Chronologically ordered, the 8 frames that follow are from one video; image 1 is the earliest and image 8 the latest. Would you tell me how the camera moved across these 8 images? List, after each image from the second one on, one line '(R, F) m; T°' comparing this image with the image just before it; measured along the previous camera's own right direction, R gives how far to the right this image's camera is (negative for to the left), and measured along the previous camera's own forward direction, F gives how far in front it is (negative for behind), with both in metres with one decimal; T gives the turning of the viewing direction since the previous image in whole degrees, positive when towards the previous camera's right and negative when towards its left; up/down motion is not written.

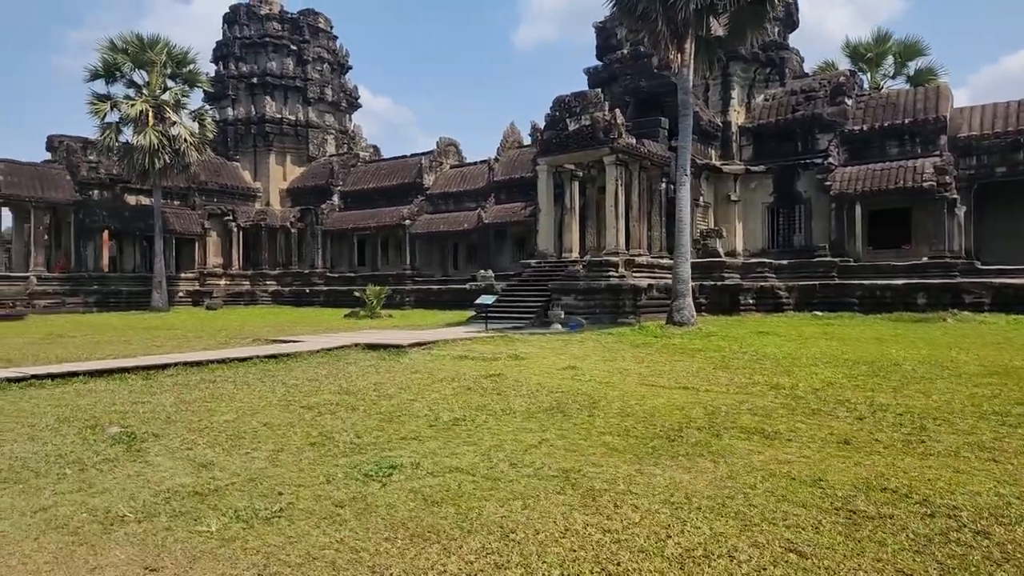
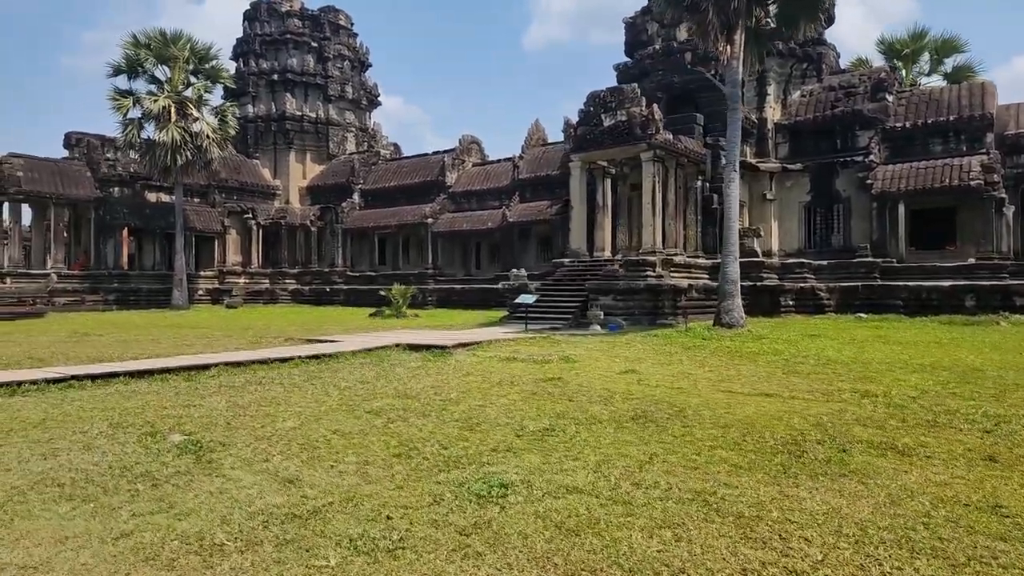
(-0.7, +0.5) m; -1°
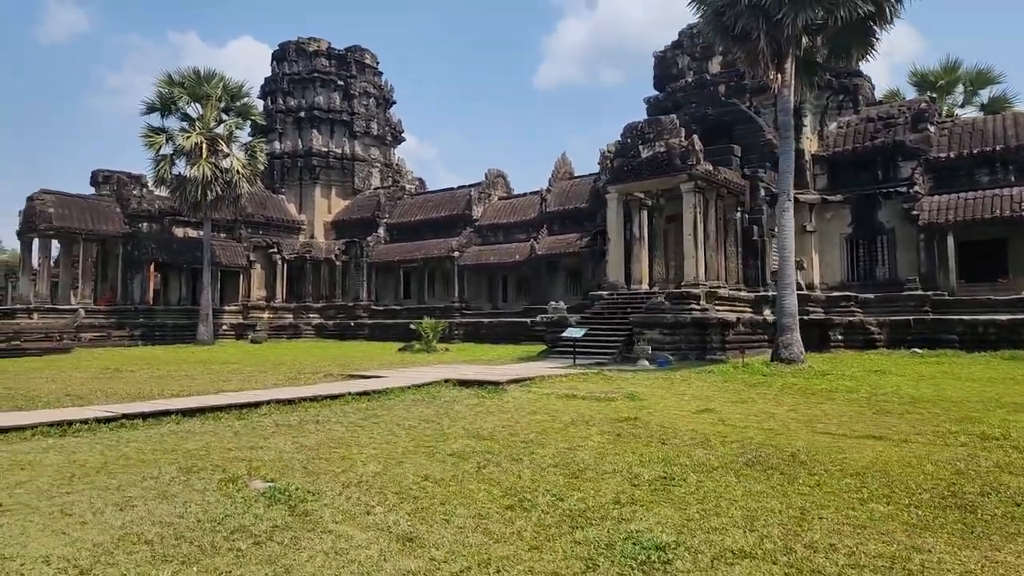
(-0.8, +0.4) m; -1°
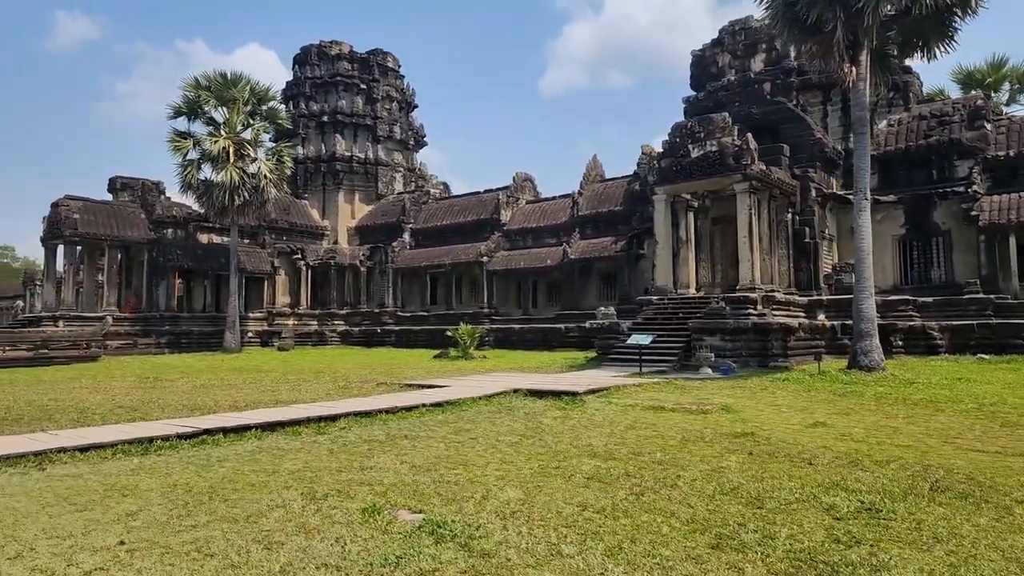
(-1.1, +0.5) m; -1°
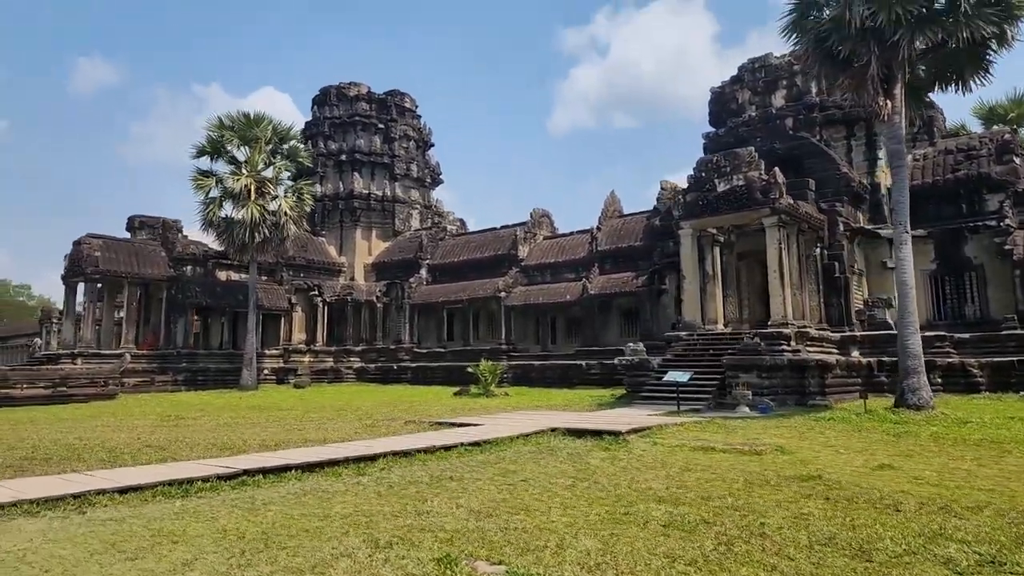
(-0.5, +0.2) m; -1°
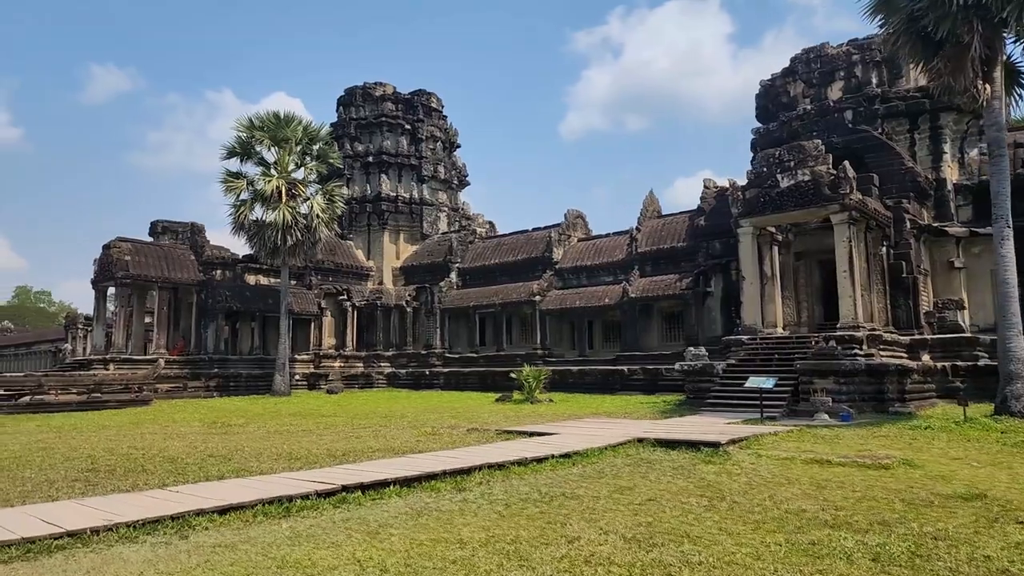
(-1.1, +0.7) m; -1°
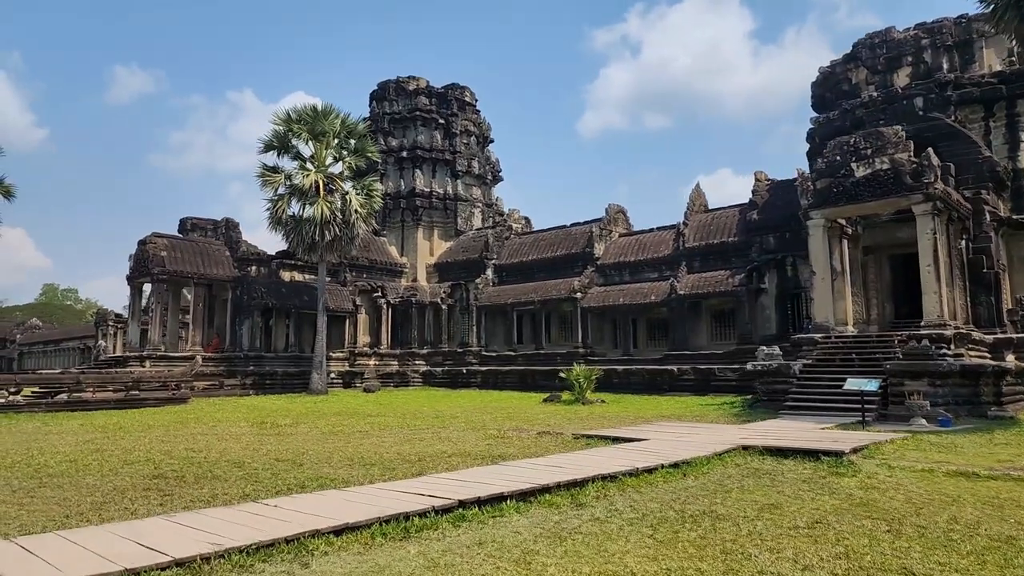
(-1.1, +0.8) m; -2°
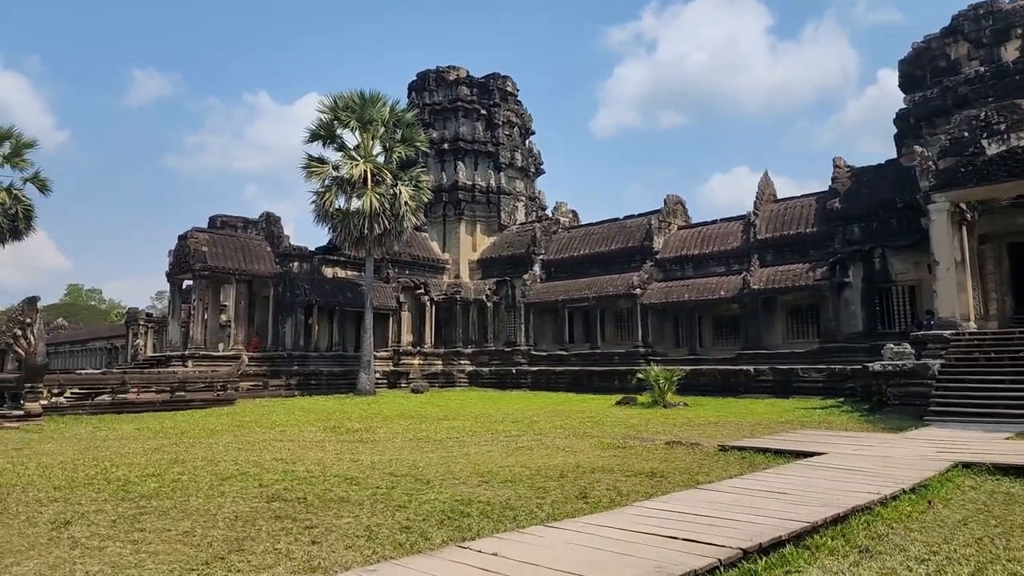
(-1.8, +1.4) m; -1°
